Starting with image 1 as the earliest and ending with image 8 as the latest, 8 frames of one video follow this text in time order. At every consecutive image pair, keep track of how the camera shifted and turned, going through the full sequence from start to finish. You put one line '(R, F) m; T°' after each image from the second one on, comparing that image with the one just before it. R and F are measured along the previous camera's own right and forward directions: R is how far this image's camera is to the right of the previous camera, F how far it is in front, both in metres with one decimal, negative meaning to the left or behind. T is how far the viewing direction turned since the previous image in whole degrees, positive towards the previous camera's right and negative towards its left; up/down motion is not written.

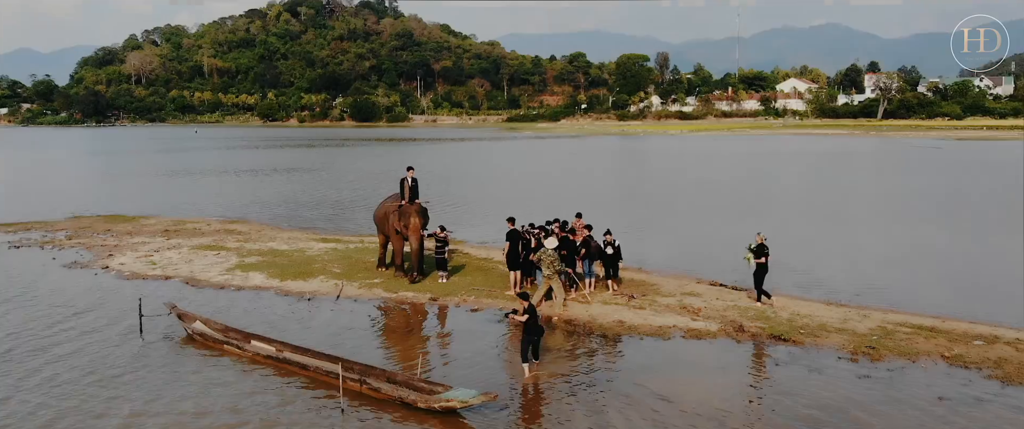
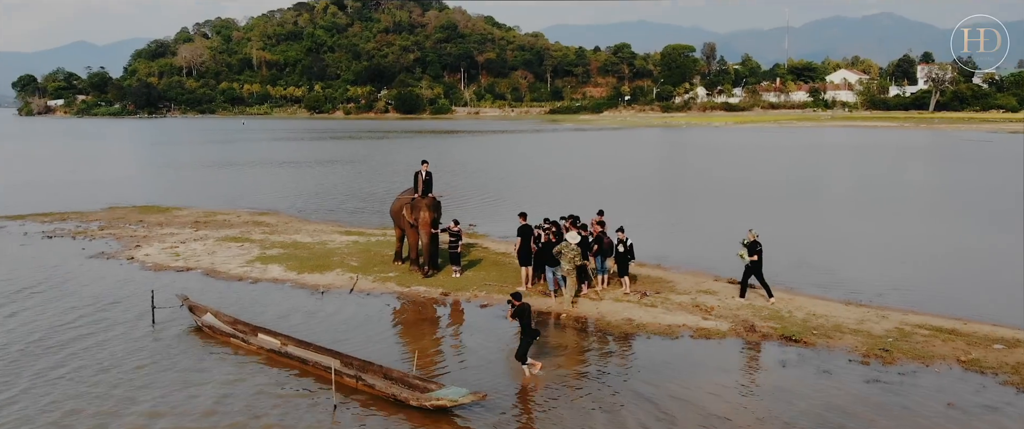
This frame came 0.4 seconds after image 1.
(+0.4, +0.1) m; -3°
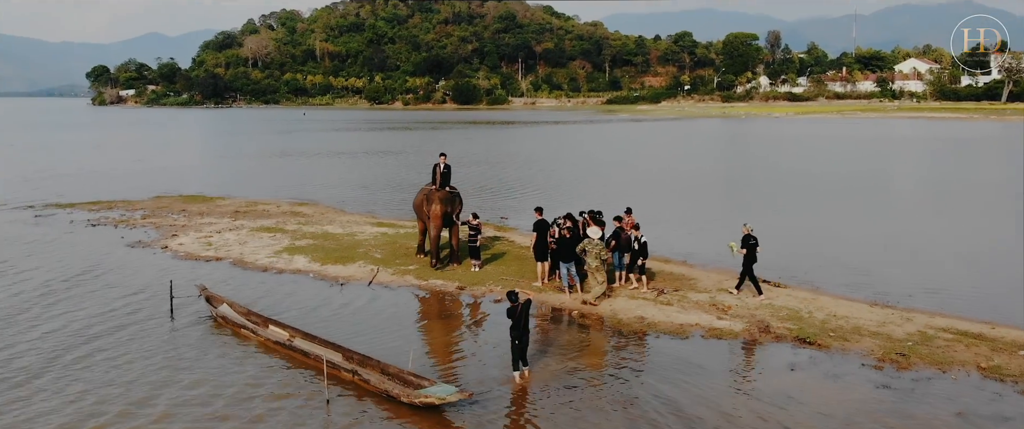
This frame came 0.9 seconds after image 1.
(+0.6, +0.1) m; -3°
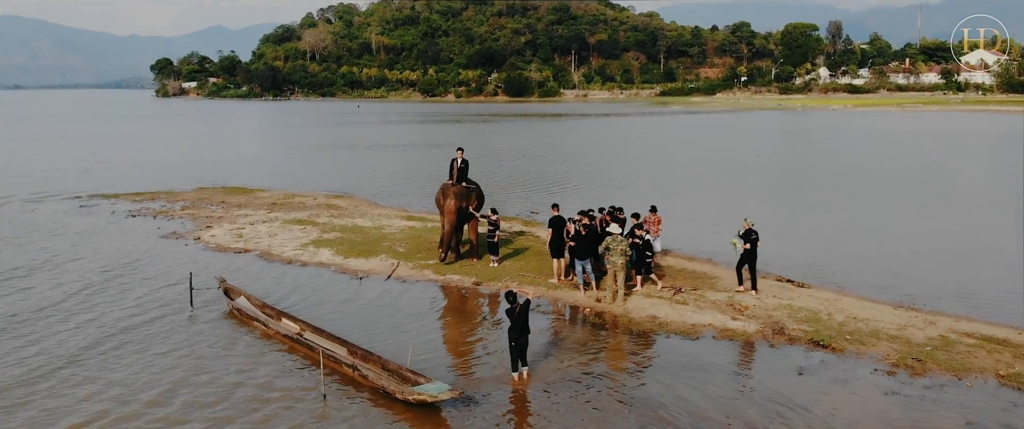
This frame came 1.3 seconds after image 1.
(+0.5, +0.1) m; -3°
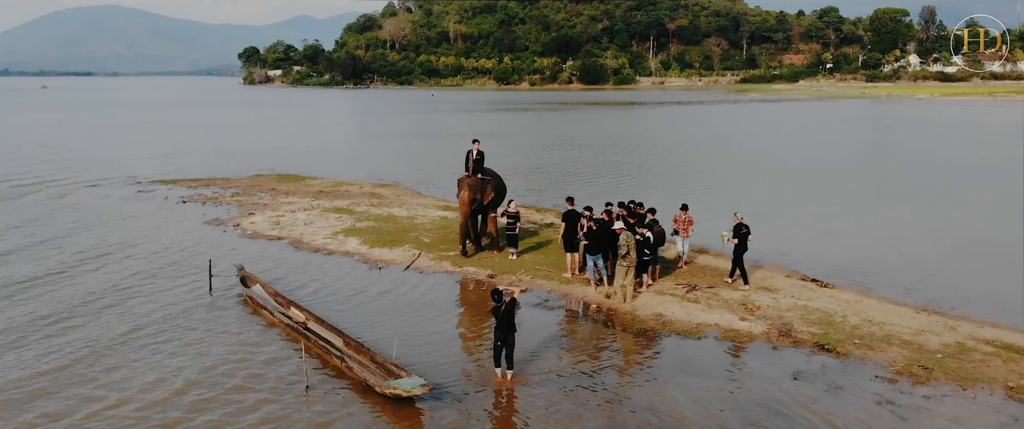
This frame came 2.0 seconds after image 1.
(+0.8, +0.1) m; -4°
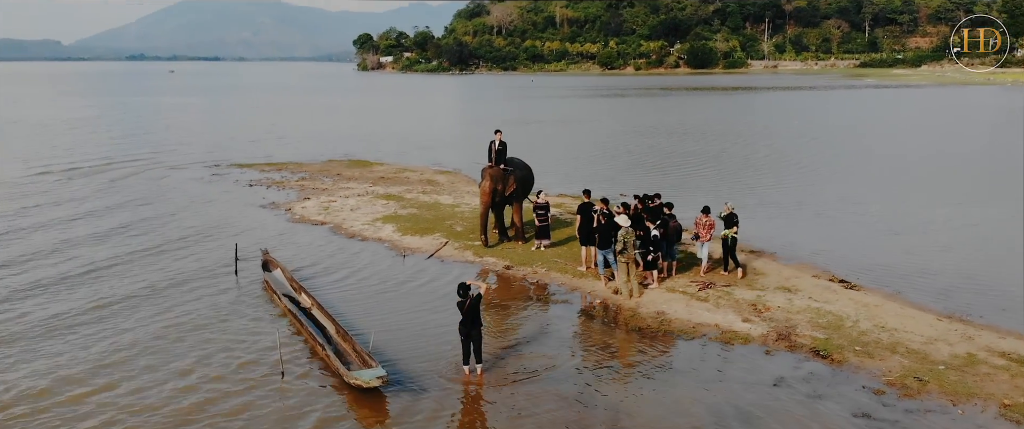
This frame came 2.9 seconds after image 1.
(+1.2, +0.1) m; -6°
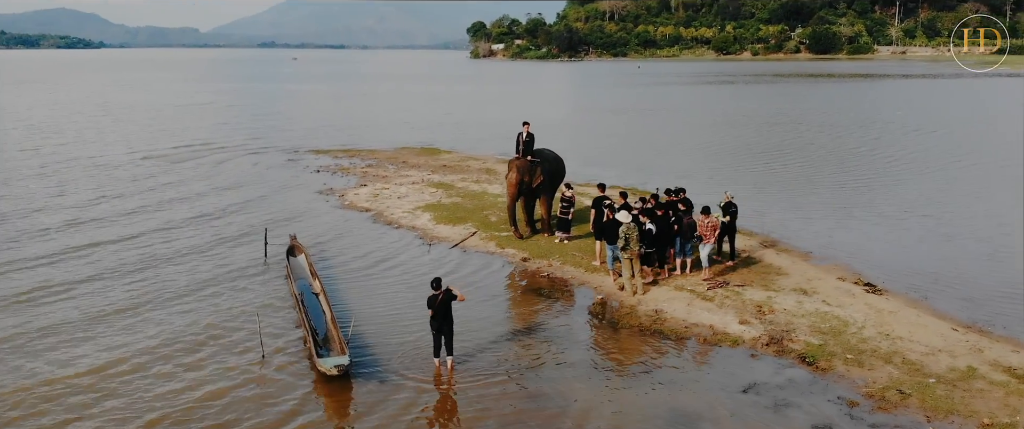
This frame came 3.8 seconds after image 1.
(+1.3, 0.0) m; -7°
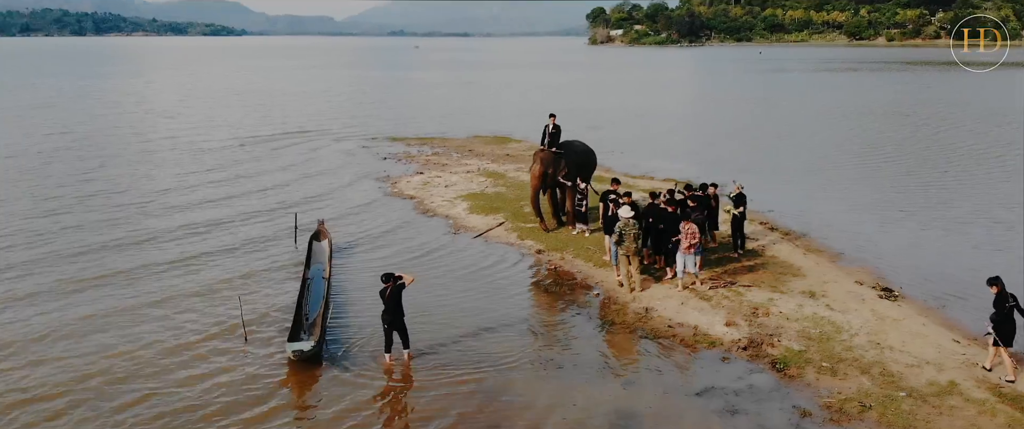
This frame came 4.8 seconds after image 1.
(+1.5, 0.0) m; -7°
